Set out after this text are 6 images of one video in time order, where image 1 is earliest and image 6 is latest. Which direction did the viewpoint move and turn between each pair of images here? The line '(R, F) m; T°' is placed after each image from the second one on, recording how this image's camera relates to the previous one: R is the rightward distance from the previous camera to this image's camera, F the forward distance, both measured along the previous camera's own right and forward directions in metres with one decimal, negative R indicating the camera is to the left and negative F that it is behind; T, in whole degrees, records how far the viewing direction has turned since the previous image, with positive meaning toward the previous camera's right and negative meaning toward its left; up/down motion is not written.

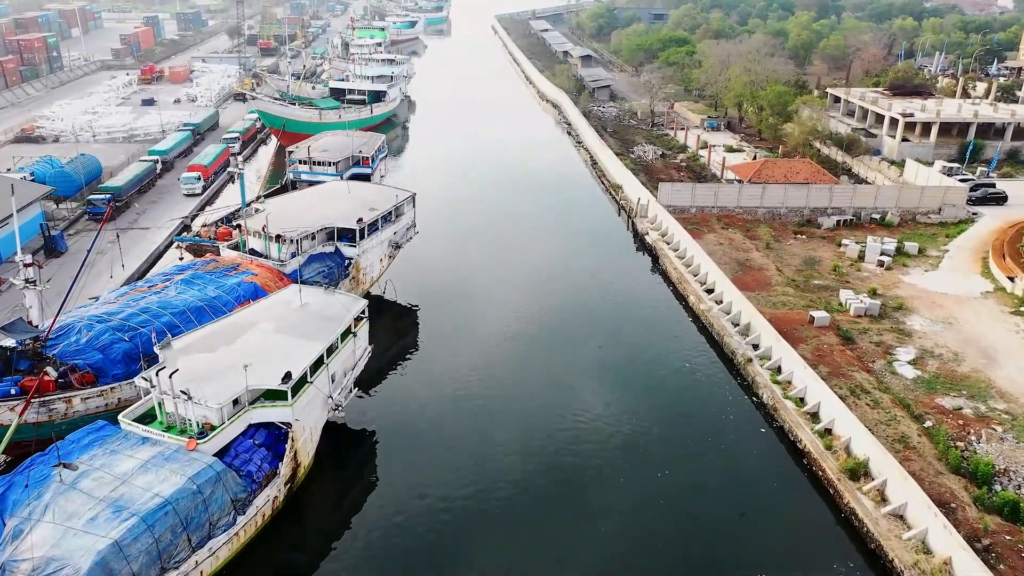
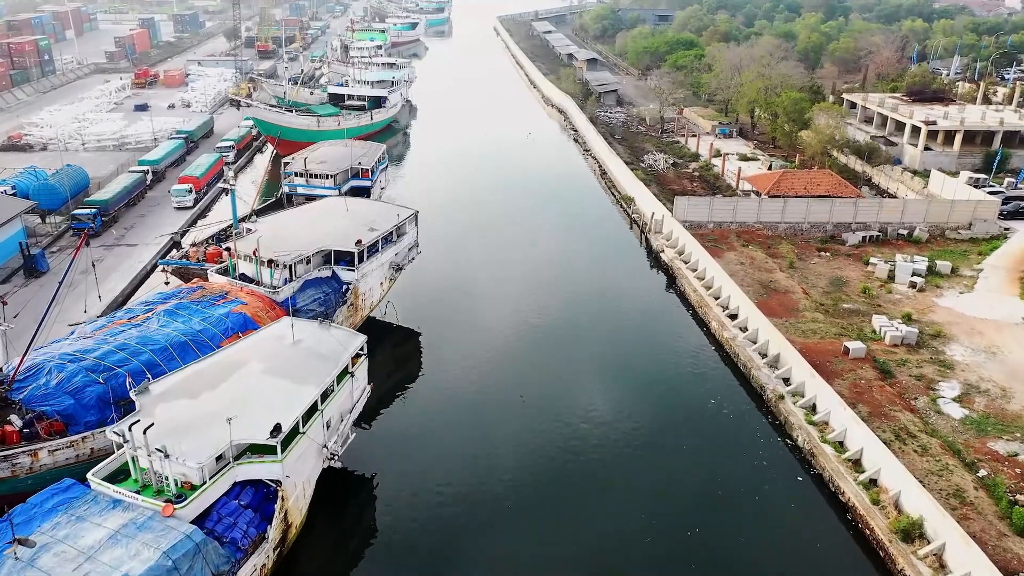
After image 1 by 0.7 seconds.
(-0.2, +1.5) m; 0°
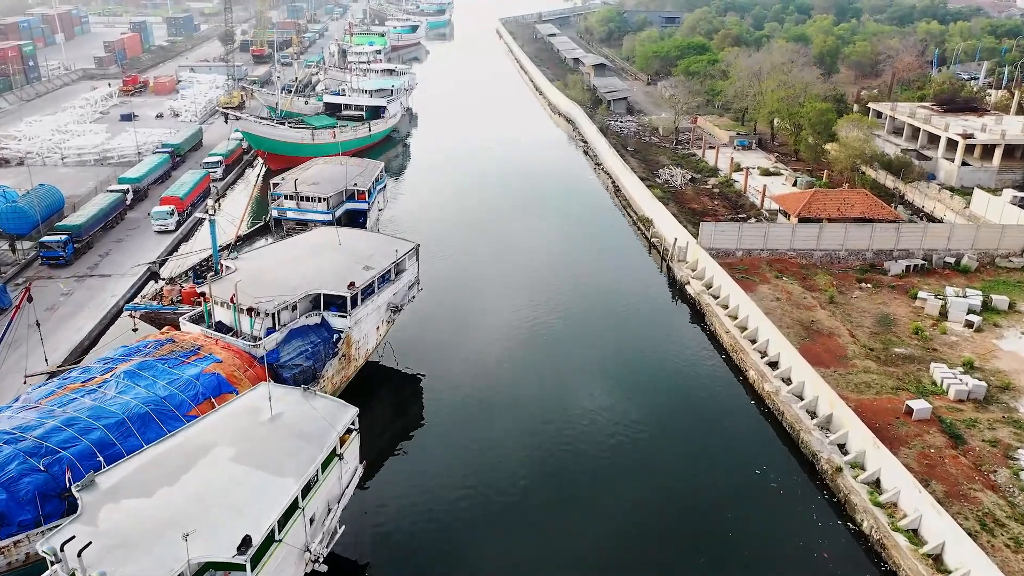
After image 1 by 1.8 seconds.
(-0.3, +2.4) m; 0°
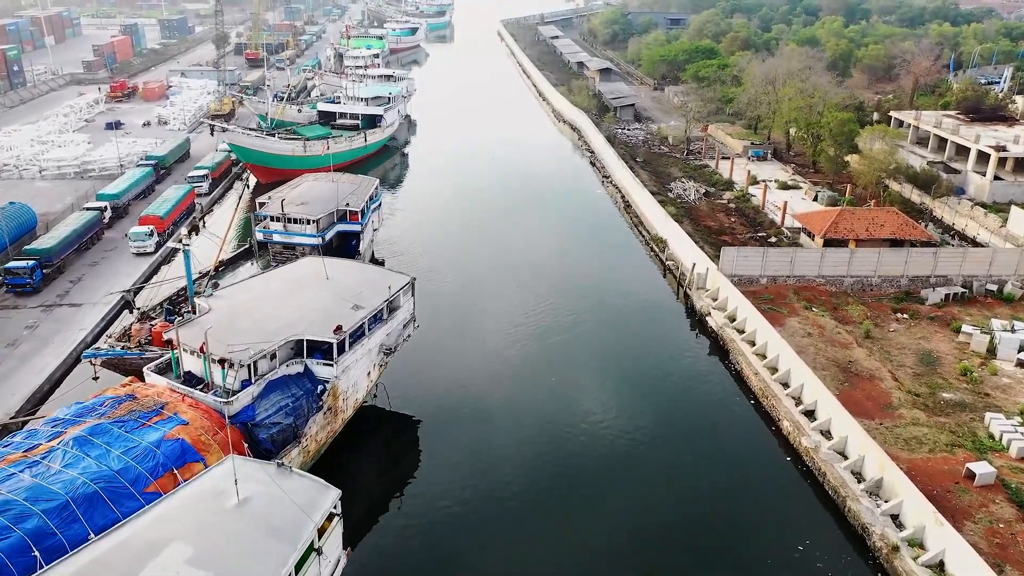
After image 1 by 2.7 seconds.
(-0.1, +2.0) m; 0°
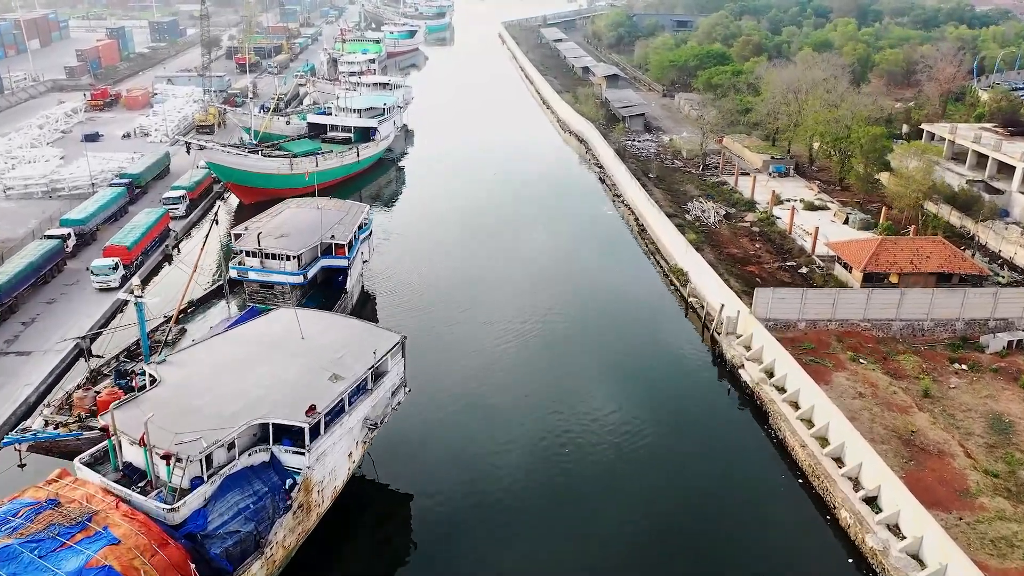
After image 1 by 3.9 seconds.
(-0.1, +2.7) m; 0°
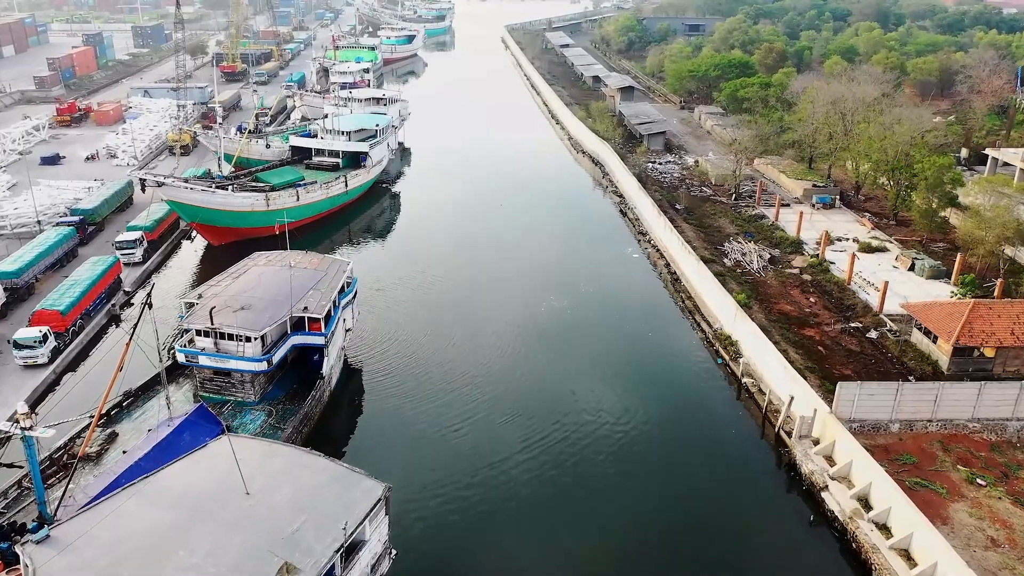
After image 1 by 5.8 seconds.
(-0.3, +4.3) m; 0°
